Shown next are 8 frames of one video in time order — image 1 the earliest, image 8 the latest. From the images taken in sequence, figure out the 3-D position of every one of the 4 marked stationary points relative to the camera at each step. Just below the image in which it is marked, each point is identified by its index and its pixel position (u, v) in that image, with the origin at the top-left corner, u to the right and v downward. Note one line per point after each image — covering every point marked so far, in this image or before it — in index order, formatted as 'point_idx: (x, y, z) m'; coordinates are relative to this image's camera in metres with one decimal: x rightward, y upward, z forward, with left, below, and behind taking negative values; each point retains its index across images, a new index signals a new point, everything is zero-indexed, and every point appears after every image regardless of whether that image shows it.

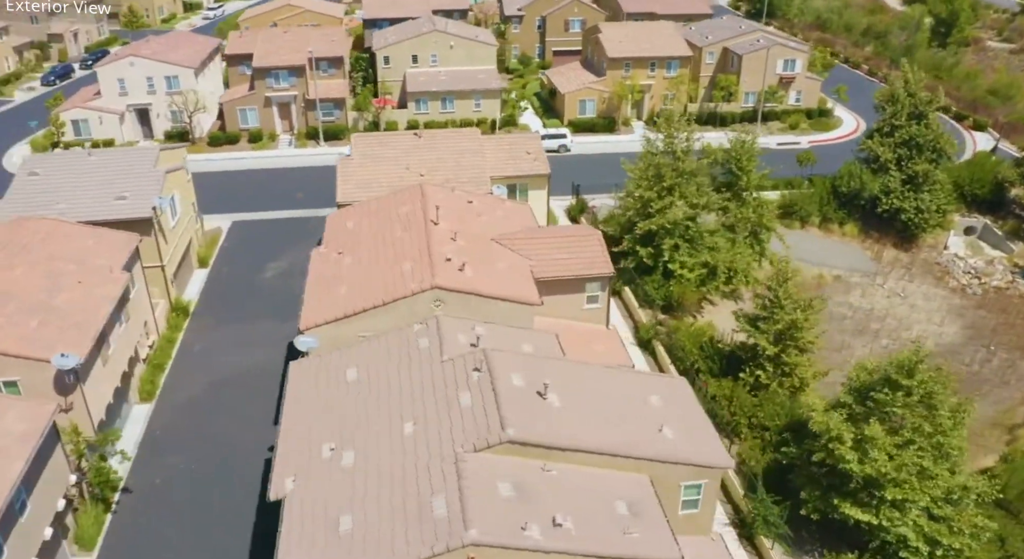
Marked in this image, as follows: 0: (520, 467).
0: (0.0, -4.6, +19.3) m
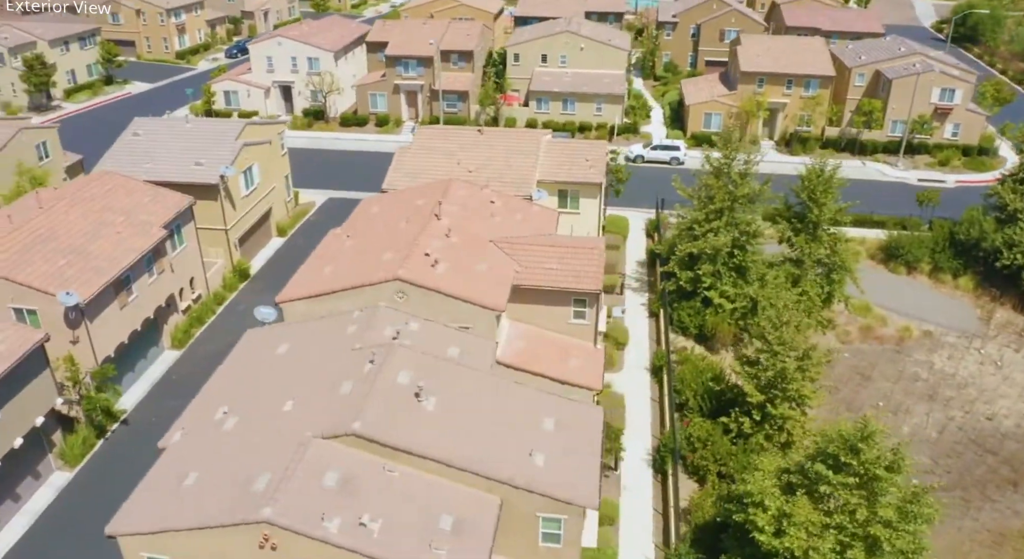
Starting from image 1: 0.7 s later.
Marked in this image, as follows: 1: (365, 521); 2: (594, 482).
0: (-3.7, -4.4, +19.4) m
1: (-3.5, -5.5, +18.0) m
2: (+1.7, -5.2, +19.9) m
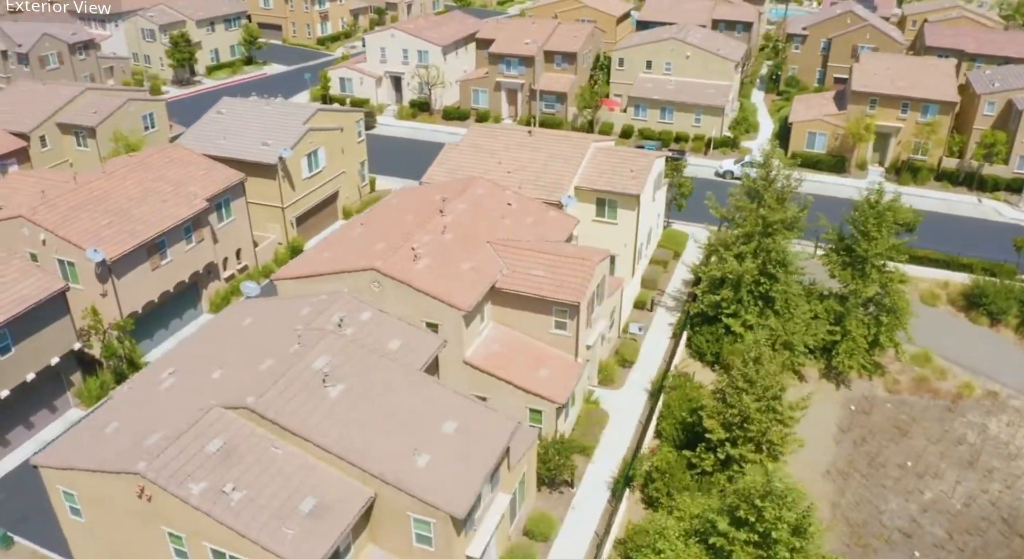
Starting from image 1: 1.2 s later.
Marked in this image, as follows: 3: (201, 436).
0: (-6.7, -4.0, +20.3) m
1: (-6.8, -5.0, +18.9) m
2: (-1.3, -5.4, +19.8) m
3: (-7.8, -3.9, +19.9) m
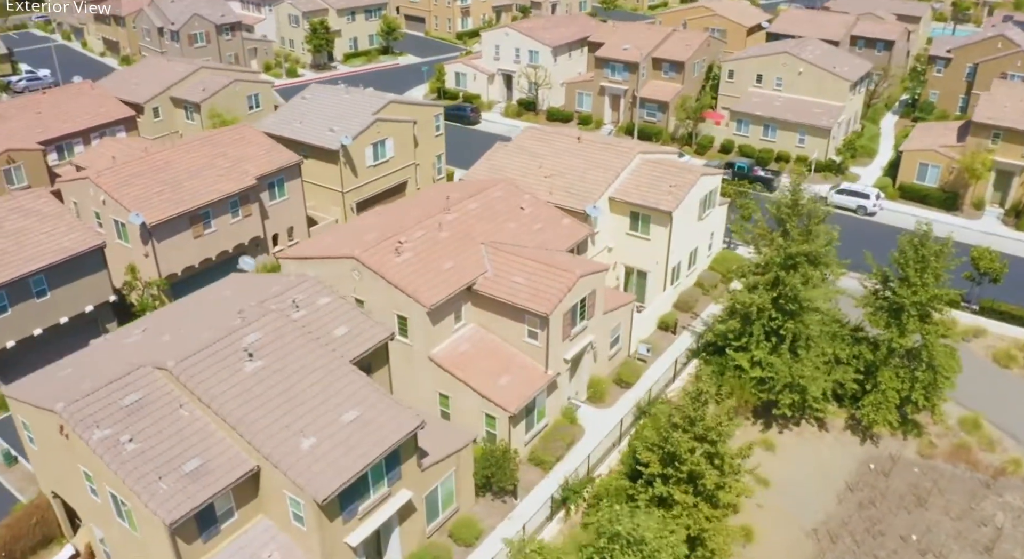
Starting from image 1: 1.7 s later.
0: (-9.6, -3.2, +21.9) m
1: (-10.1, -4.2, +20.6) m
2: (-4.6, -5.2, +20.4) m
3: (-10.7, -3.0, +21.7) m
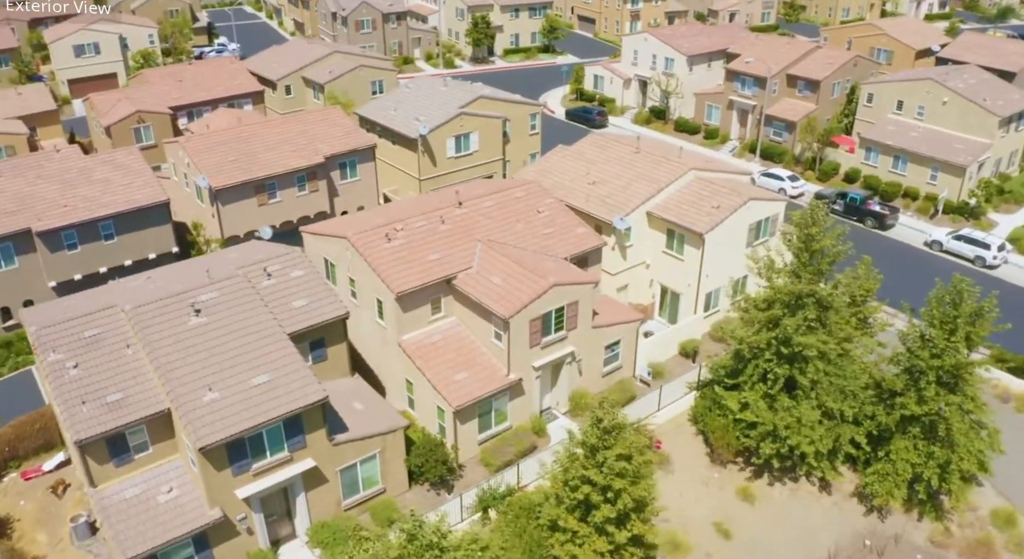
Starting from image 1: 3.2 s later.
0: (-12.3, -1.7, +24.7) m
1: (-13.3, -2.6, +23.5) m
2: (-8.2, -4.3, +22.1) m
3: (-13.4, -1.4, +24.8) m
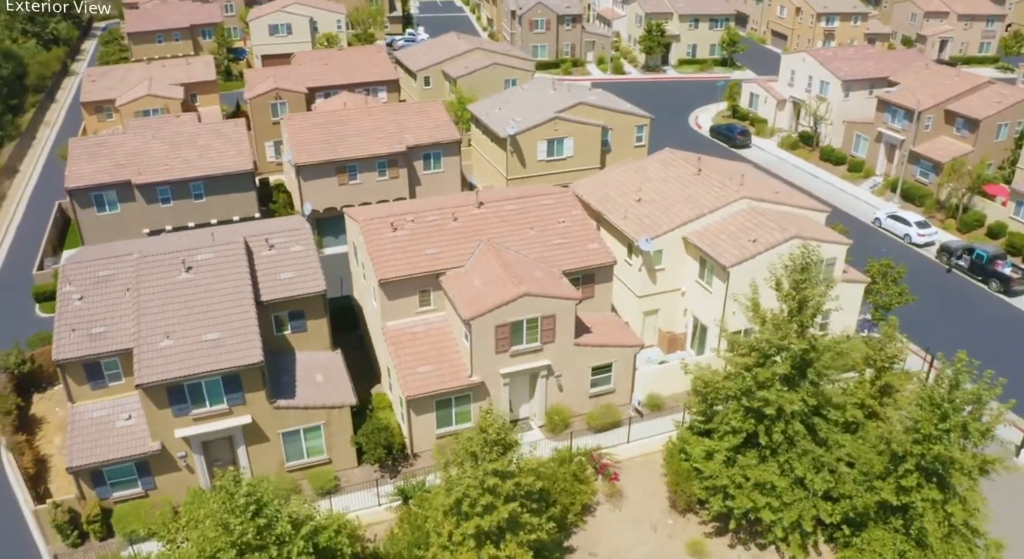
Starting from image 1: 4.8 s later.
0: (-14.0, +0.1, +28.4) m
1: (-15.4, -0.7, +27.5) m
2: (-11.2, -3.1, +24.8) m
3: (-15.0, +0.6, +28.7) m
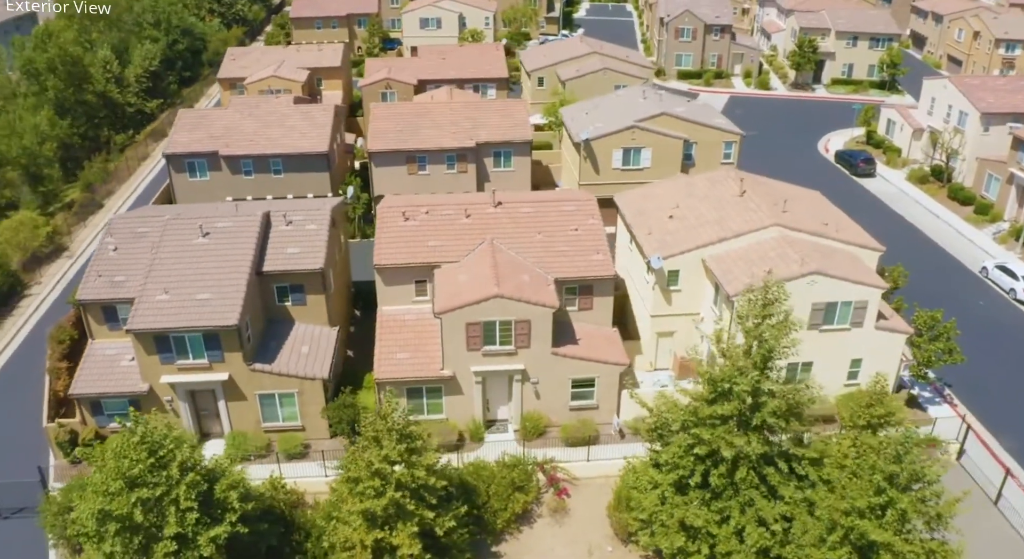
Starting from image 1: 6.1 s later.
0: (-14.5, +1.8, +31.7) m
1: (-16.1, +1.3, +31.2) m
2: (-12.9, -1.6, +27.7) m
3: (-15.3, +2.4, +32.3) m
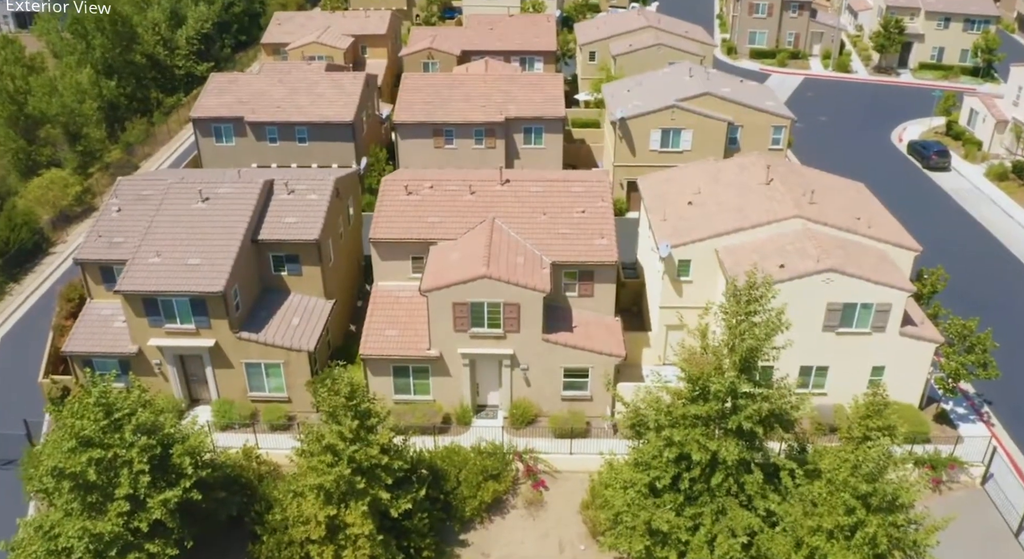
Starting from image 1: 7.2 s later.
0: (-14.4, +3.3, +31.8) m
1: (-16.1, +2.8, +31.4) m
2: (-13.4, -0.3, +27.7) m
3: (-15.1, +4.0, +32.4) m
